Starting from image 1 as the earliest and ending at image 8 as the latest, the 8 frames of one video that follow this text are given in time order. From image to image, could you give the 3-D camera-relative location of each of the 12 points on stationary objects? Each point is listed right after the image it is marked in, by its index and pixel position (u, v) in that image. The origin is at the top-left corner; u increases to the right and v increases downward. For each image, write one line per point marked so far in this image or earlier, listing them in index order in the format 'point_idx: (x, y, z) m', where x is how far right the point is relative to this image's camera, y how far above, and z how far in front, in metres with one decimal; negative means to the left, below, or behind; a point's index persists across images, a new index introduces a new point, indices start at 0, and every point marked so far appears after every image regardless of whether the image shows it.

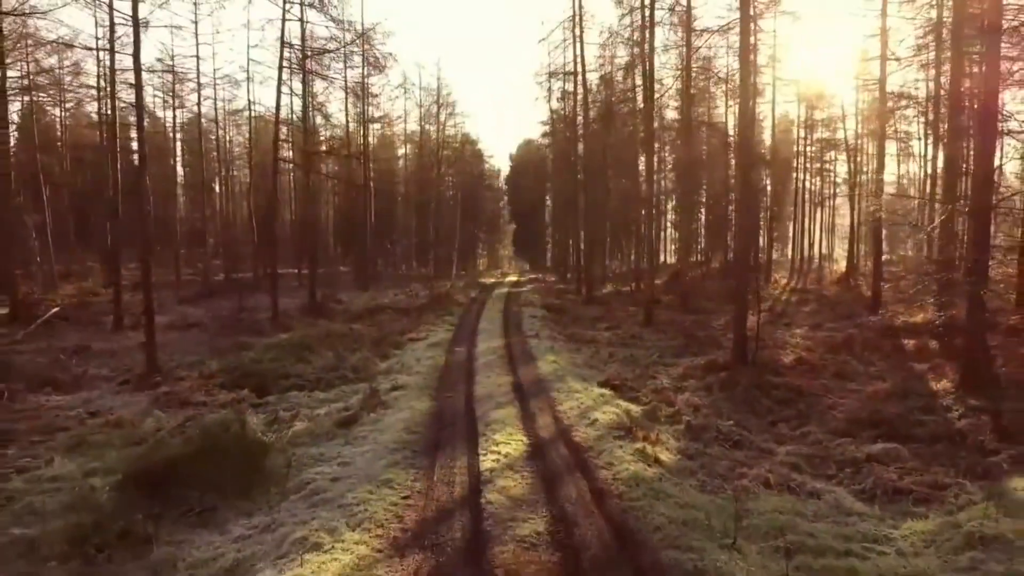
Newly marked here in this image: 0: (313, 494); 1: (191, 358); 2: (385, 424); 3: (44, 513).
0: (-2.0, -2.1, +6.6) m
1: (-7.0, -1.5, +14.4) m
2: (-1.7, -1.8, +8.8) m
3: (-4.8, -2.3, +6.6) m
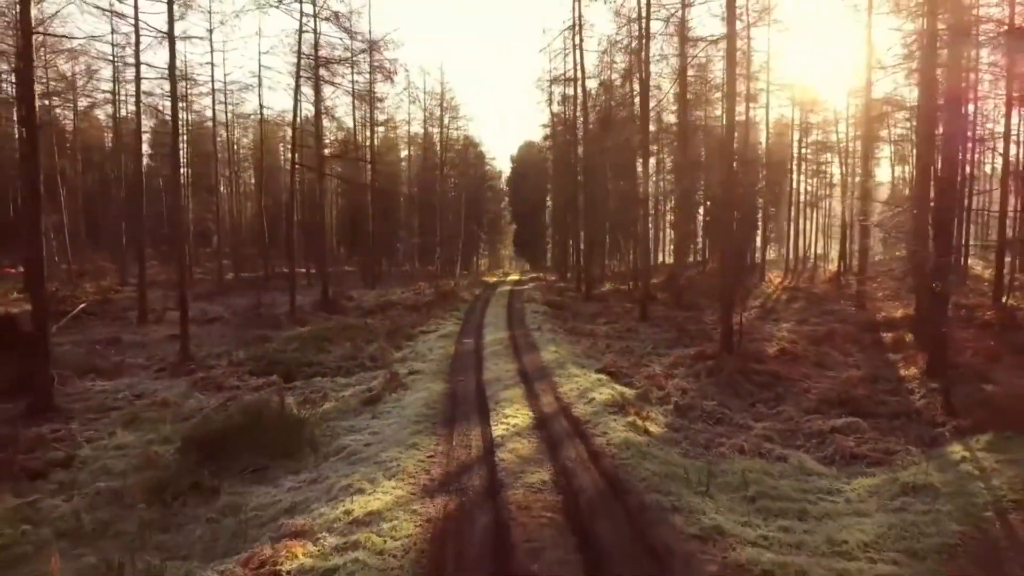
0: (-1.9, -2.0, +7.7) m
1: (-6.9, -1.4, +15.5) m
2: (-1.6, -1.7, +9.9) m
3: (-4.7, -2.2, +7.7) m
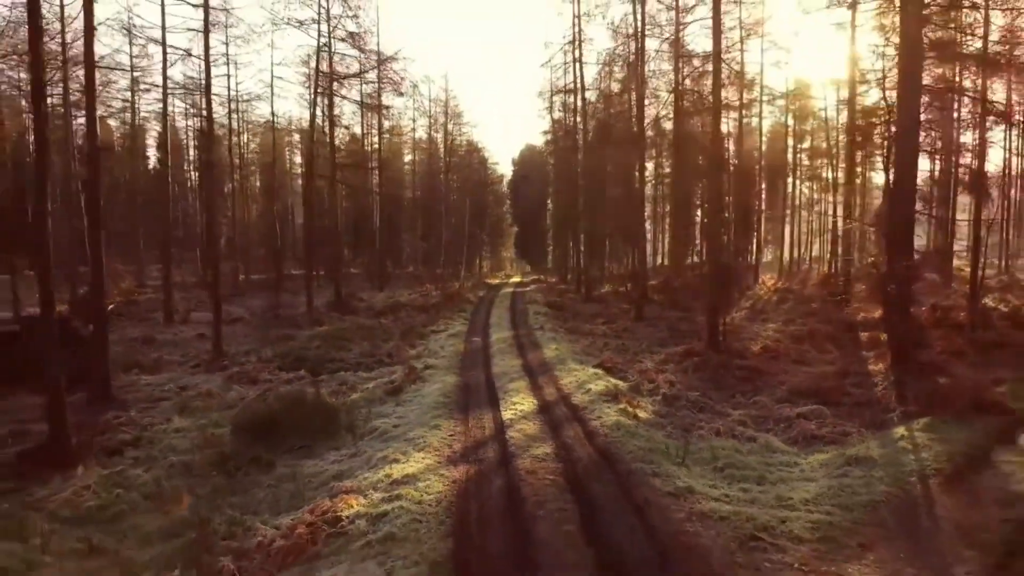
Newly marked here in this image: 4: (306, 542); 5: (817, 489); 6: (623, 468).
0: (-1.8, -2.0, +9.0) m
1: (-6.8, -1.5, +16.8) m
2: (-1.5, -1.8, +11.3) m
3: (-4.6, -2.2, +9.1) m
4: (-1.9, -2.3, +5.9) m
5: (+3.3, -2.2, +7.2) m
6: (+1.3, -2.1, +7.5) m
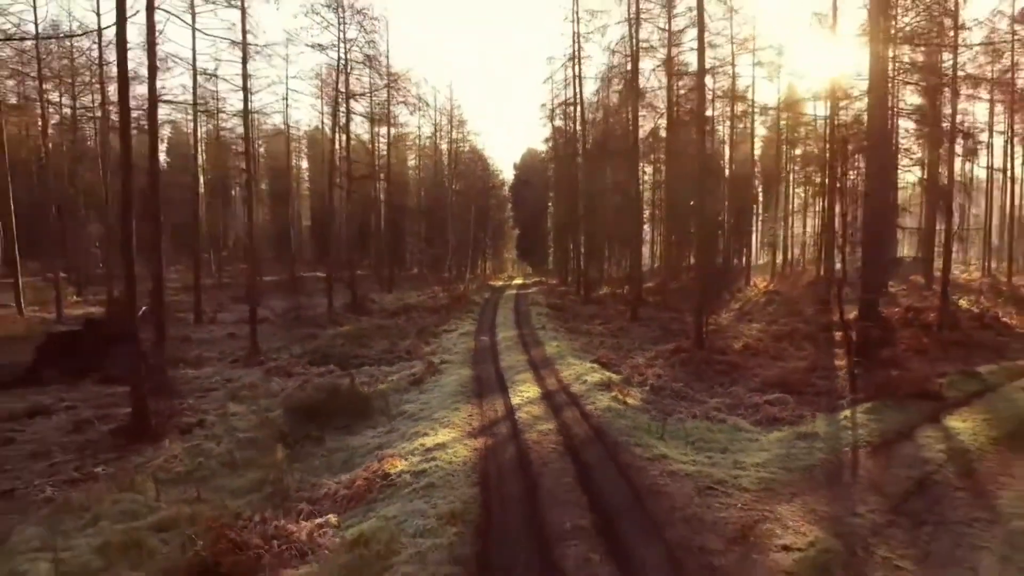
0: (-1.7, -2.1, +10.8) m
1: (-6.7, -1.6, +18.5) m
2: (-1.4, -1.9, +13.0) m
3: (-4.4, -2.3, +10.8) m
4: (-1.7, -2.4, +7.6) m
5: (+3.5, -2.3, +8.9) m
6: (+1.4, -2.1, +9.2) m
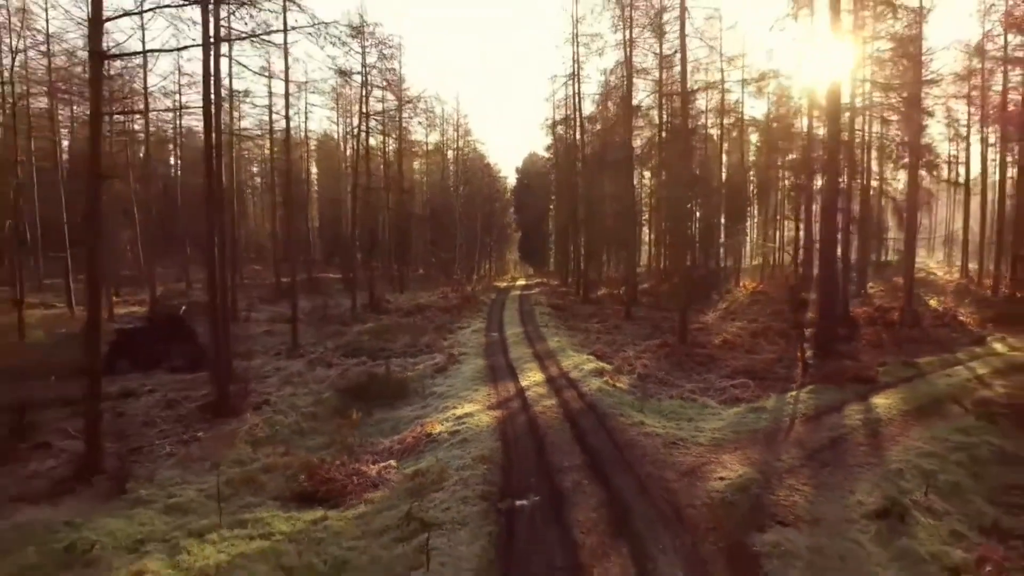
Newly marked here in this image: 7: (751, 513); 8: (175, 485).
0: (-1.5, -2.2, +13.2) m
1: (-6.5, -1.7, +21.0) m
2: (-1.2, -1.9, +15.5) m
3: (-4.2, -2.4, +13.3) m
4: (-1.5, -2.4, +10.1) m
5: (+3.7, -2.4, +11.4) m
6: (+1.6, -2.2, +11.7) m
7: (+2.7, -2.6, +7.4) m
8: (-4.7, -2.7, +9.1) m
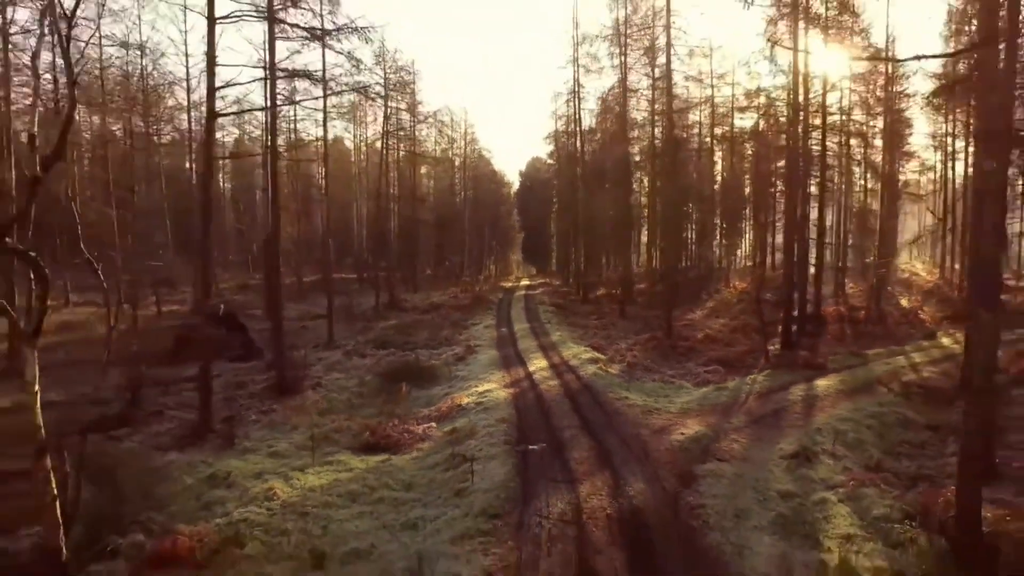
0: (-1.2, -2.2, +16.1) m
1: (-6.2, -1.7, +23.9) m
2: (-0.9, -2.0, +18.4) m
3: (-4.0, -2.4, +16.2) m
4: (-1.3, -2.5, +13.0) m
5: (+3.9, -2.4, +14.3) m
6: (+1.8, -2.3, +14.6) m
7: (+2.9, -2.6, +10.3) m
8: (-4.5, -2.8, +12.0) m
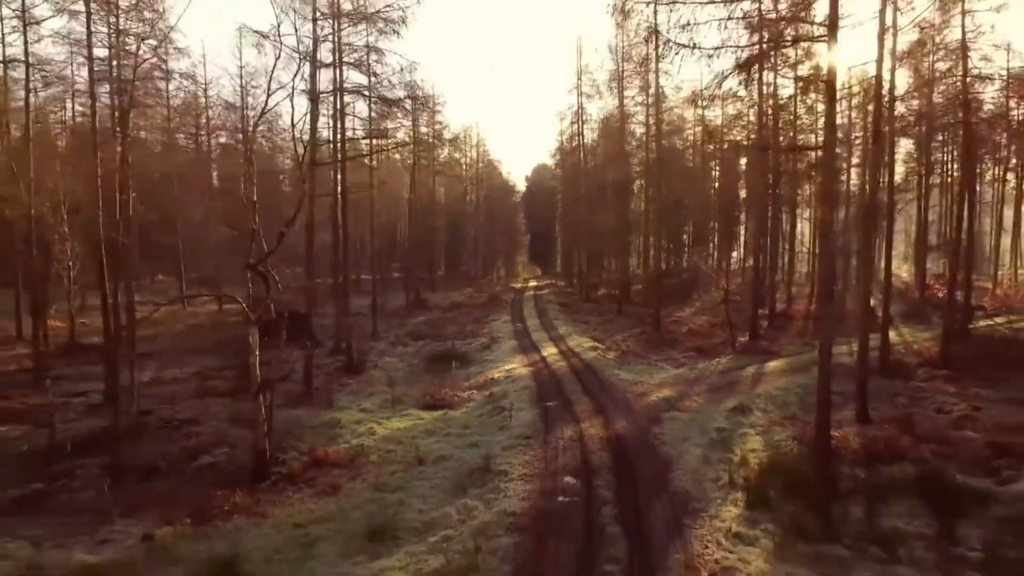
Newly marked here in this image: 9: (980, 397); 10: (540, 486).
0: (-0.7, -2.3, +20.5) m
1: (-5.6, -1.8, +28.3) m
2: (-0.4, -2.0, +22.7) m
3: (-3.4, -2.5, +20.6) m
4: (-0.8, -2.5, +17.4) m
5: (+4.4, -2.5, +18.6) m
6: (+2.4, -2.3, +19.0) m
7: (+3.5, -2.7, +14.7) m
8: (-3.9, -2.9, +16.4) m
9: (+11.7, -2.7, +16.4) m
10: (+0.4, -3.0, +9.9) m
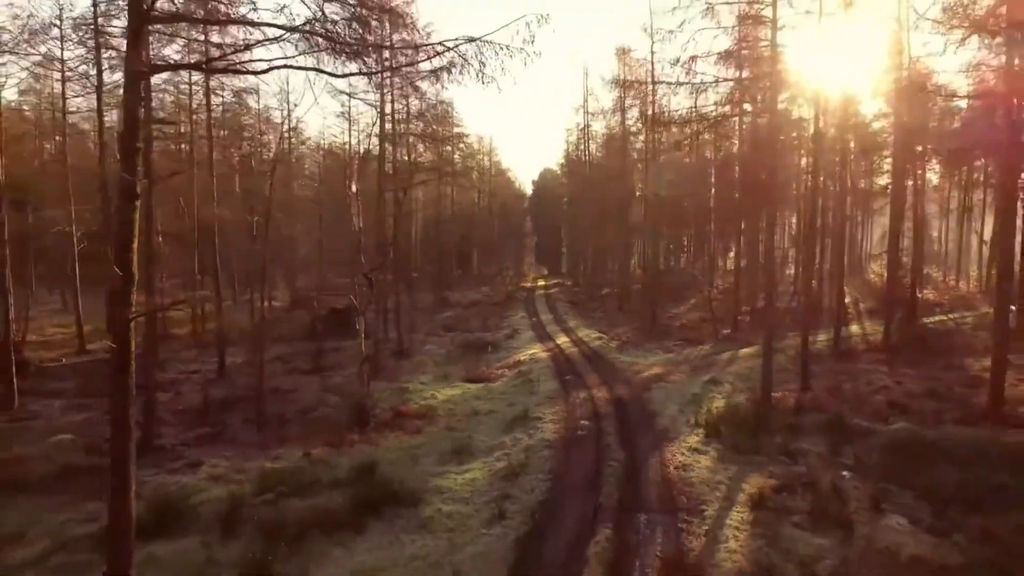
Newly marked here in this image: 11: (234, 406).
0: (+0.1, -2.3, +25.0) m
1: (-4.8, -1.7, +32.8) m
2: (+0.4, -2.0, +27.2) m
3: (-2.7, -2.5, +25.1) m
4: (0.0, -2.6, +21.9) m
5: (+5.2, -2.5, +23.1) m
6: (+3.1, -2.3, +23.4) m
7: (+4.2, -2.7, +19.1) m
8: (-3.2, -2.9, +20.9) m
9: (+12.5, -2.7, +20.8) m
10: (+1.2, -3.0, +14.4) m
11: (-7.5, -3.2, +17.6) m
